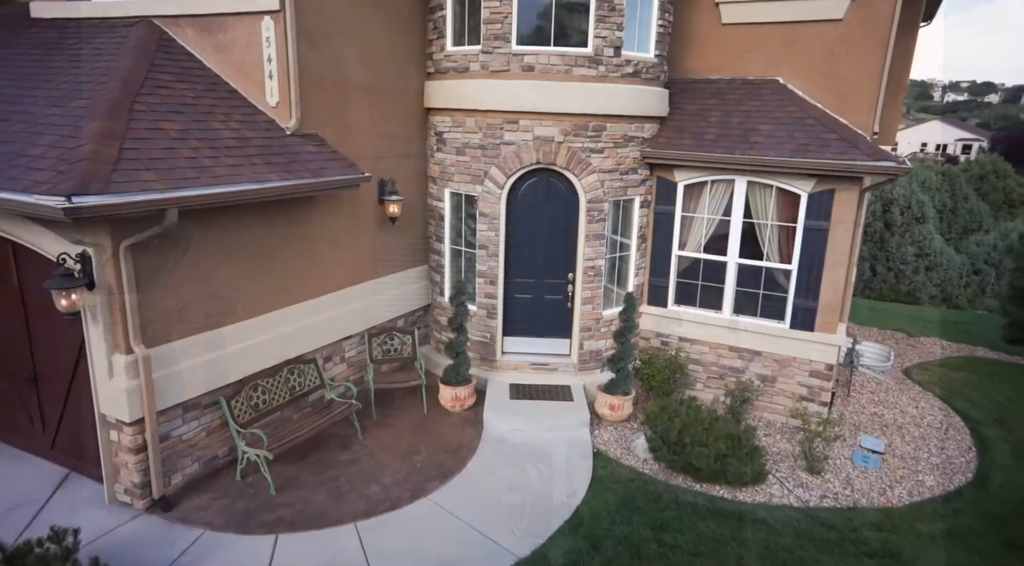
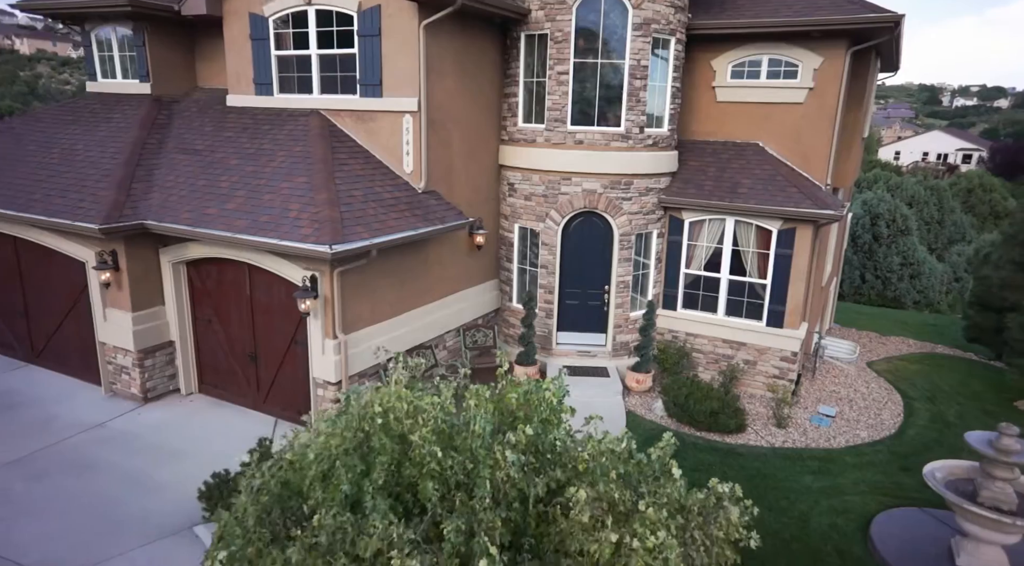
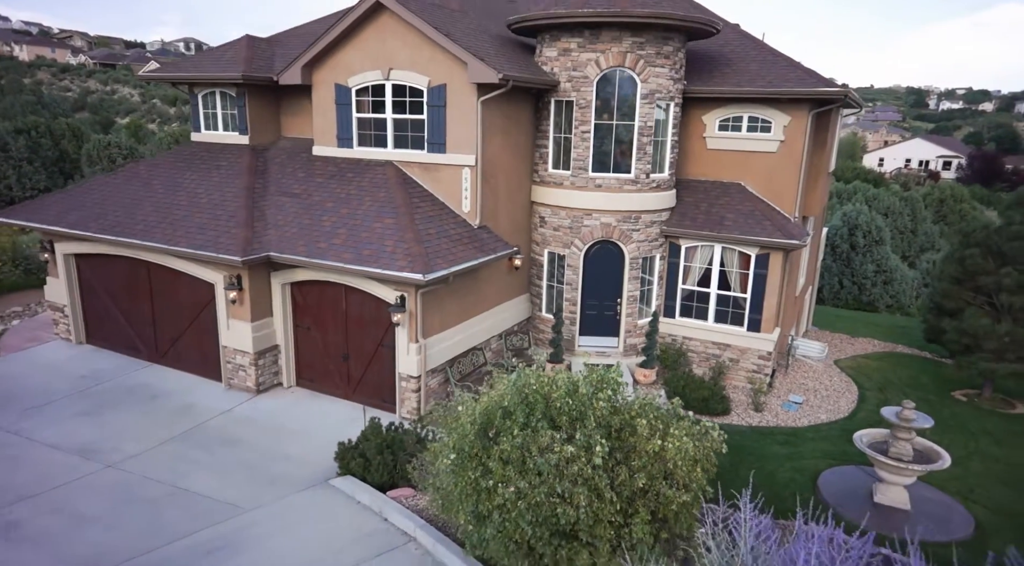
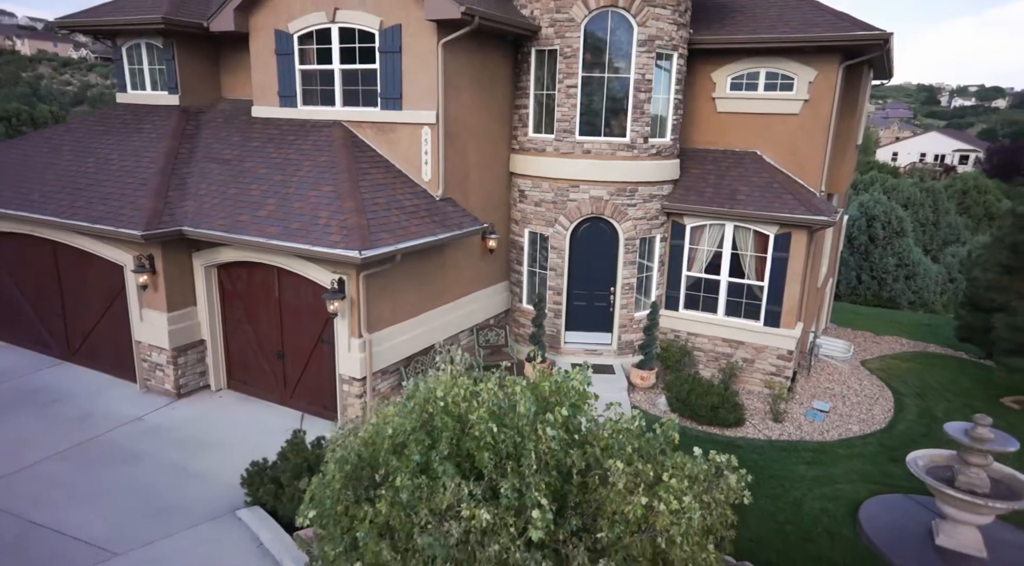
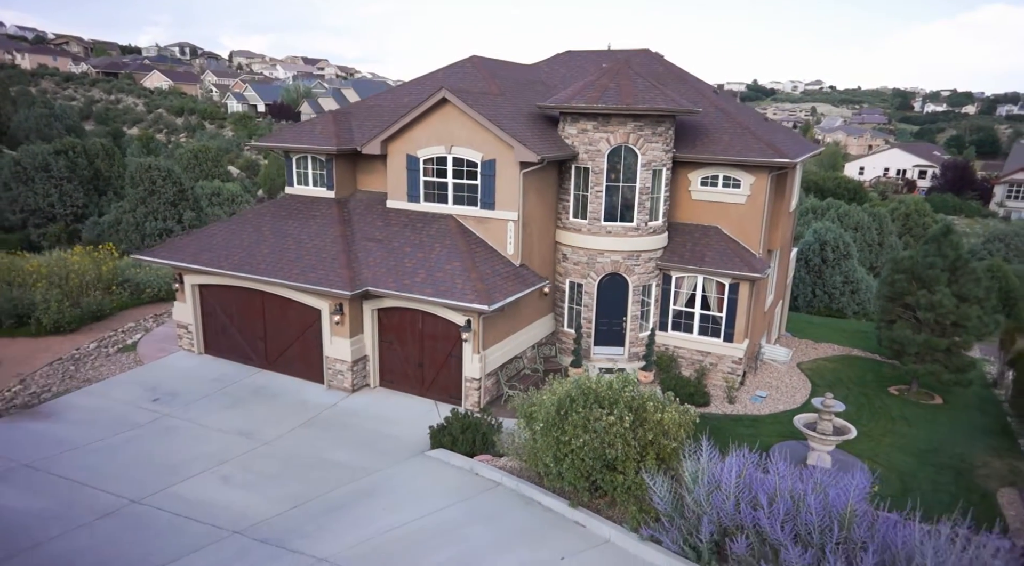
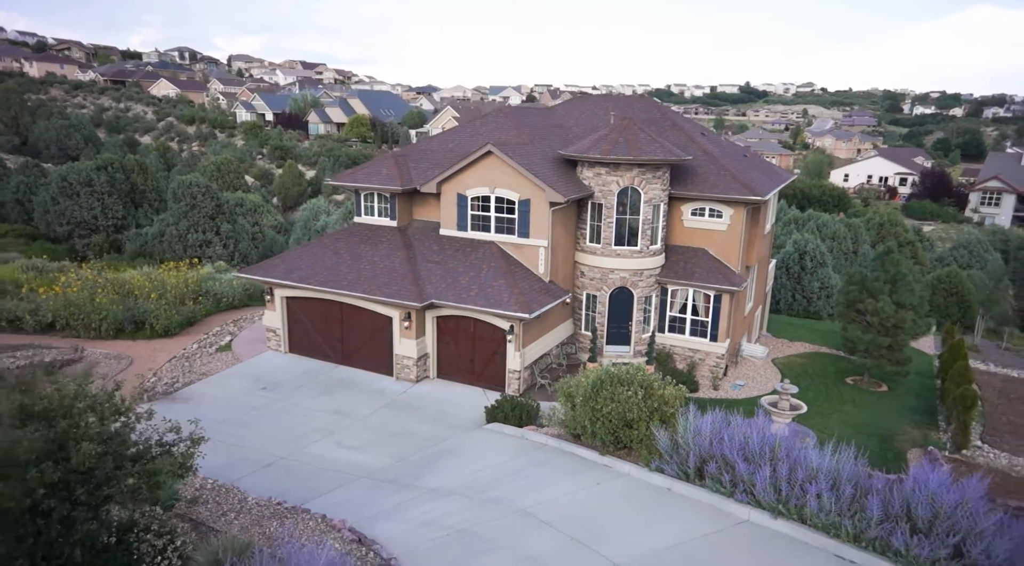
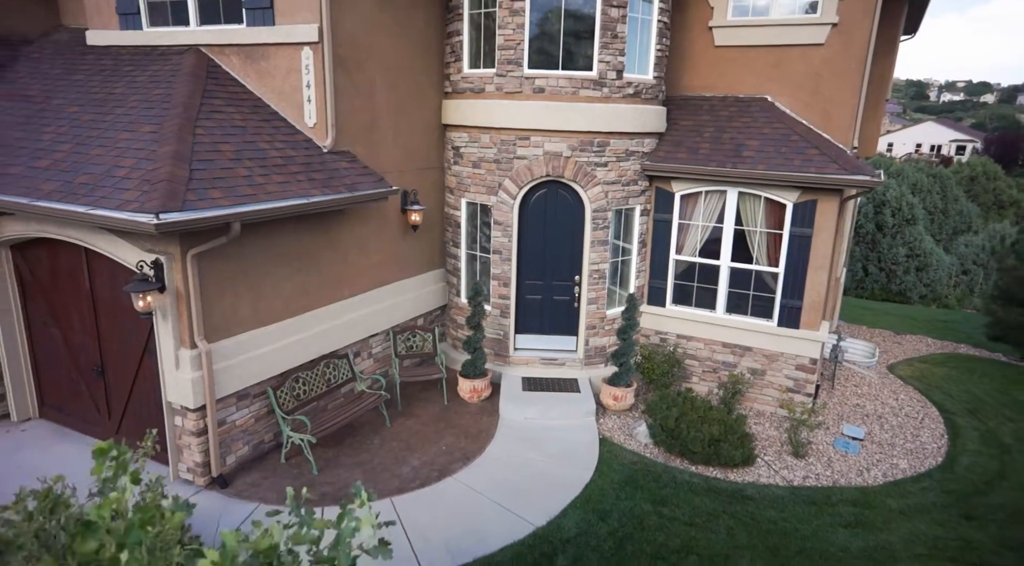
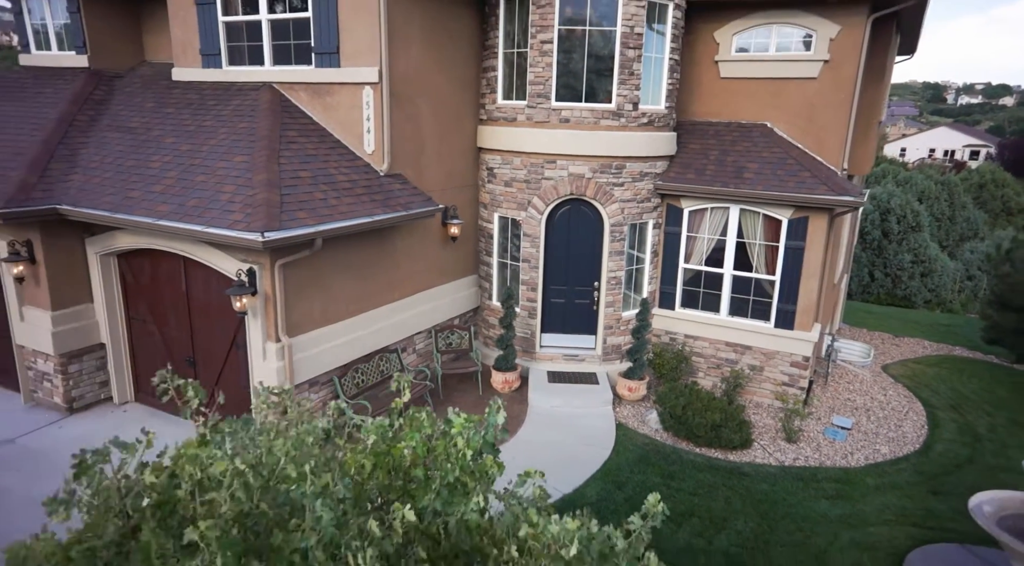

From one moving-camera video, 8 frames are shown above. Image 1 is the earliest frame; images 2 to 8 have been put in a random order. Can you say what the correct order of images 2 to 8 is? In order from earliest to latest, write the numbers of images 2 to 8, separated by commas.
7, 8, 2, 4, 3, 5, 6
